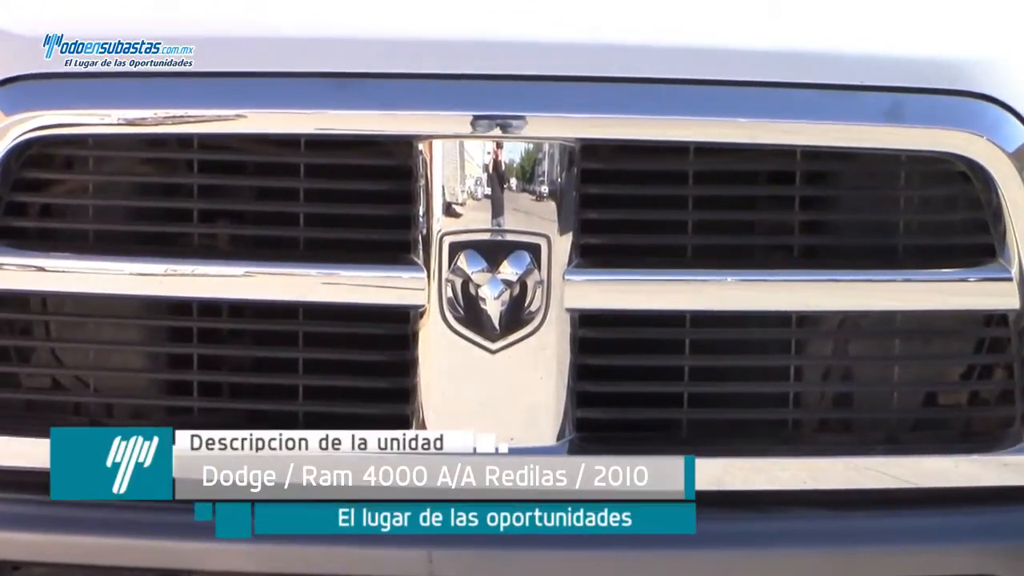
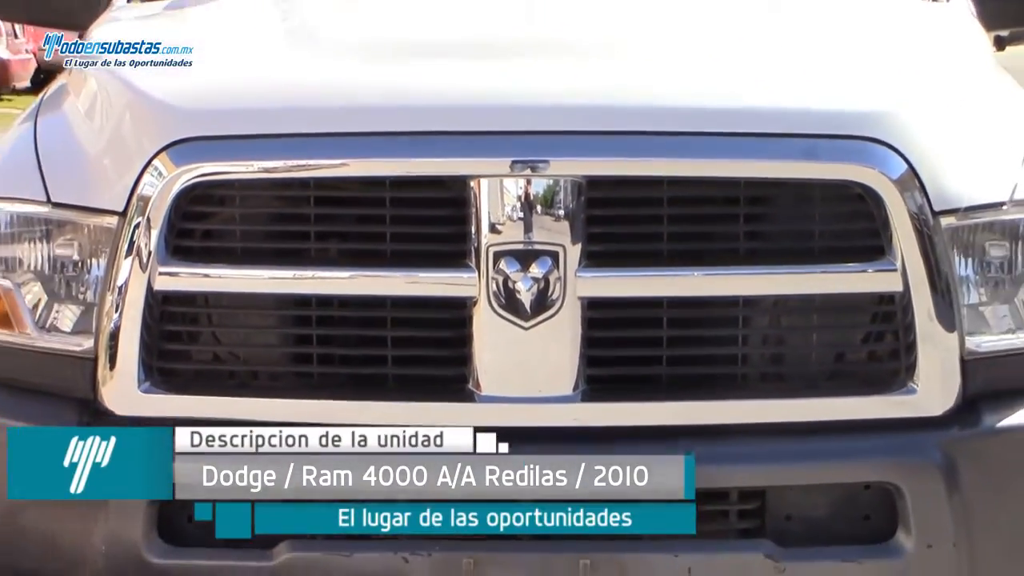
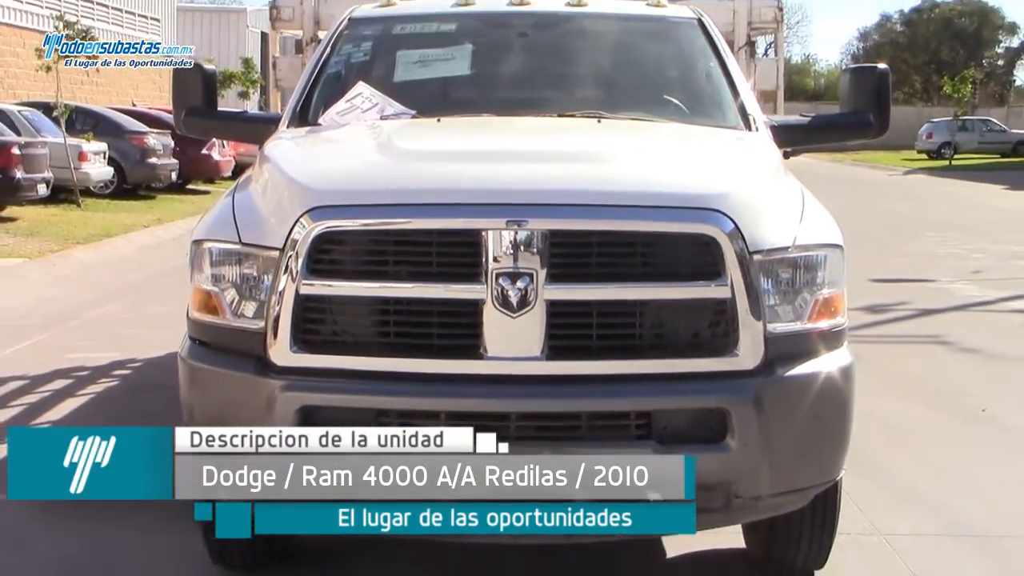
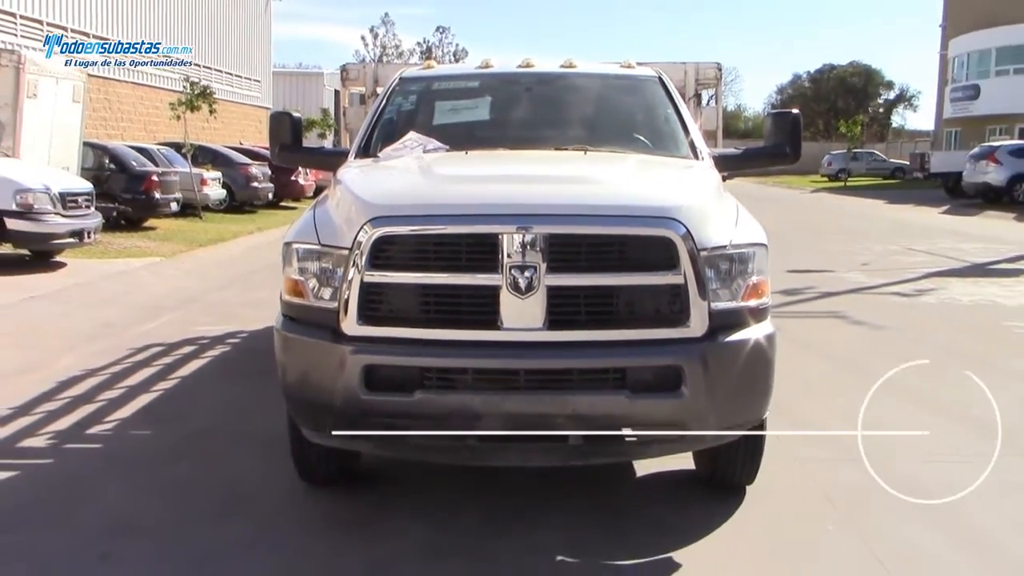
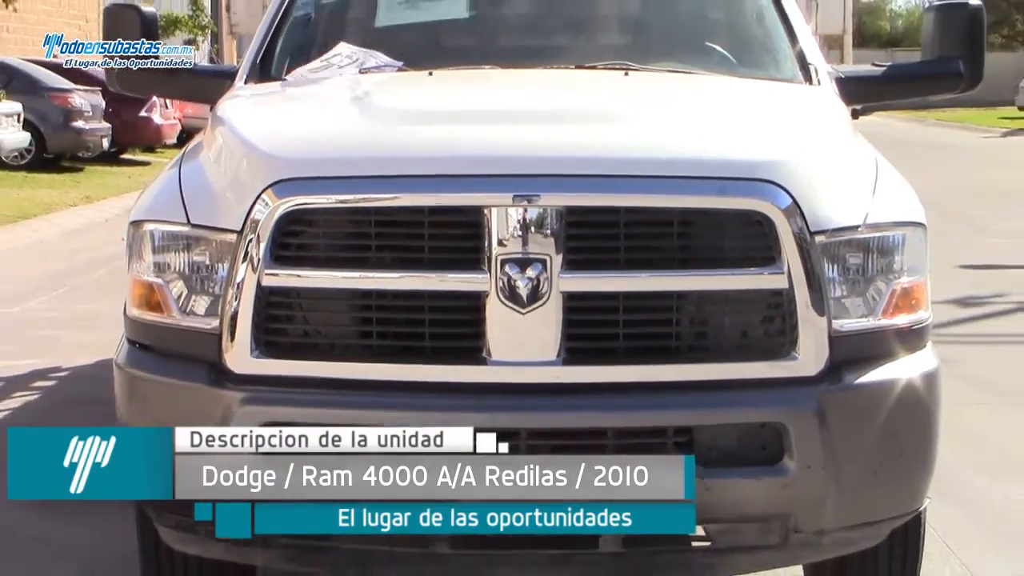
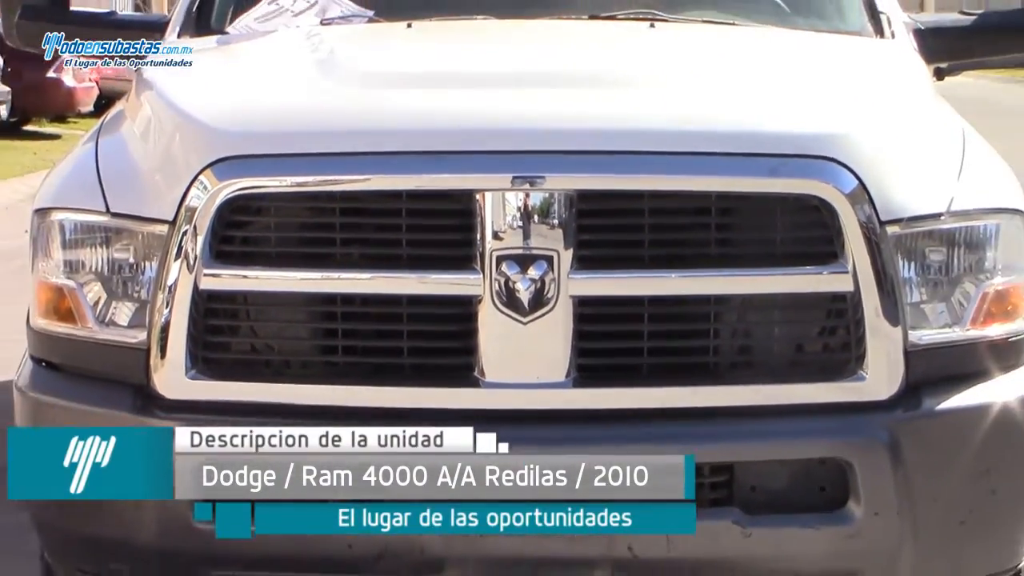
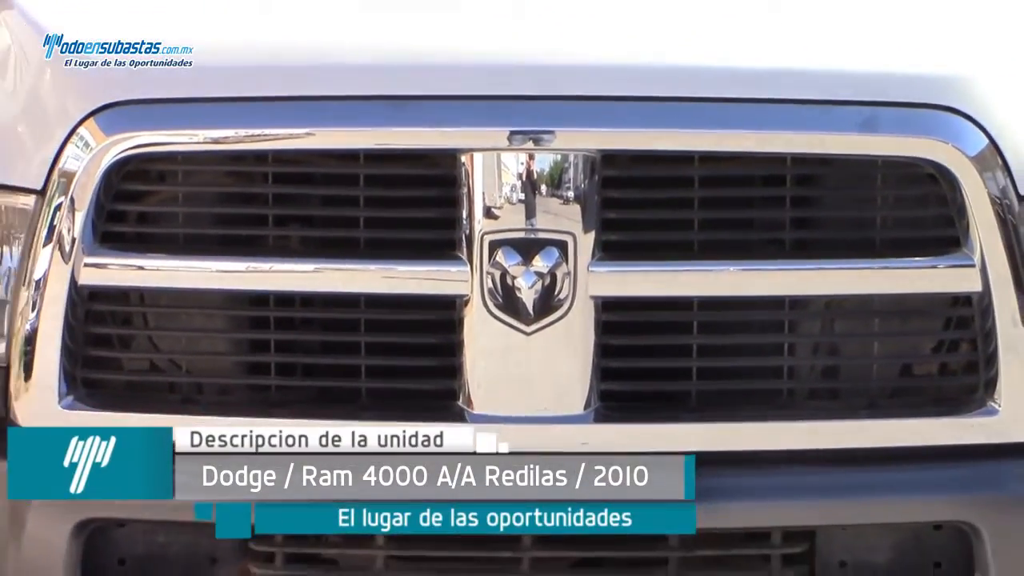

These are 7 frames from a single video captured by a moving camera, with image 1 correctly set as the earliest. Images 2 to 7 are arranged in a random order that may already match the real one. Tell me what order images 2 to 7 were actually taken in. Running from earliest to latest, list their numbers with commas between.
7, 2, 6, 5, 3, 4
